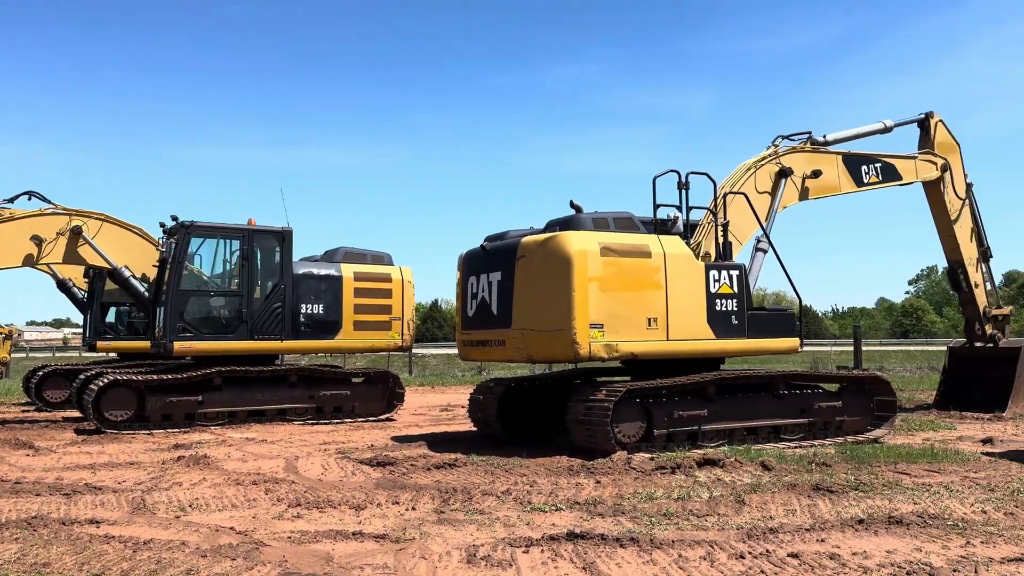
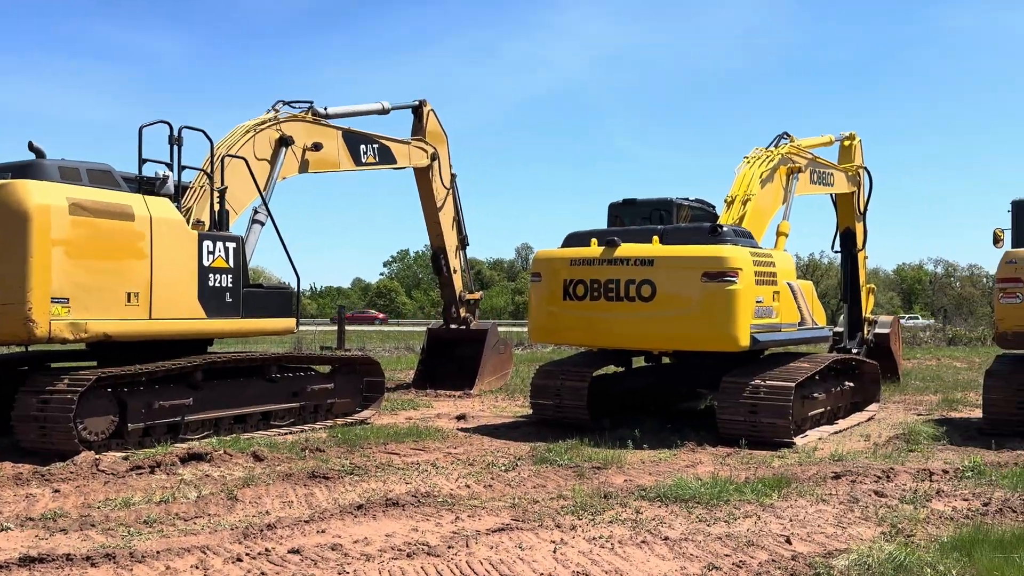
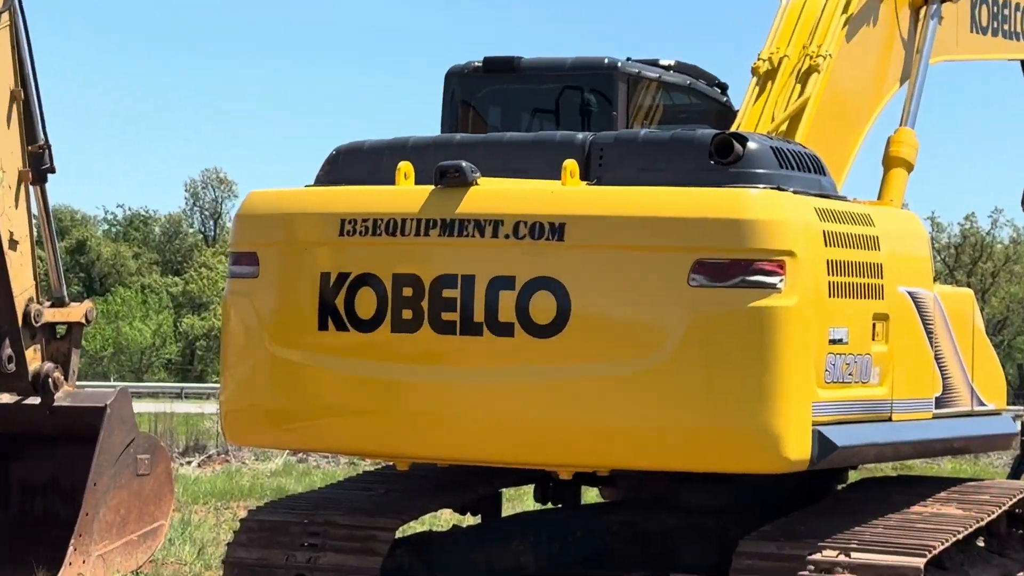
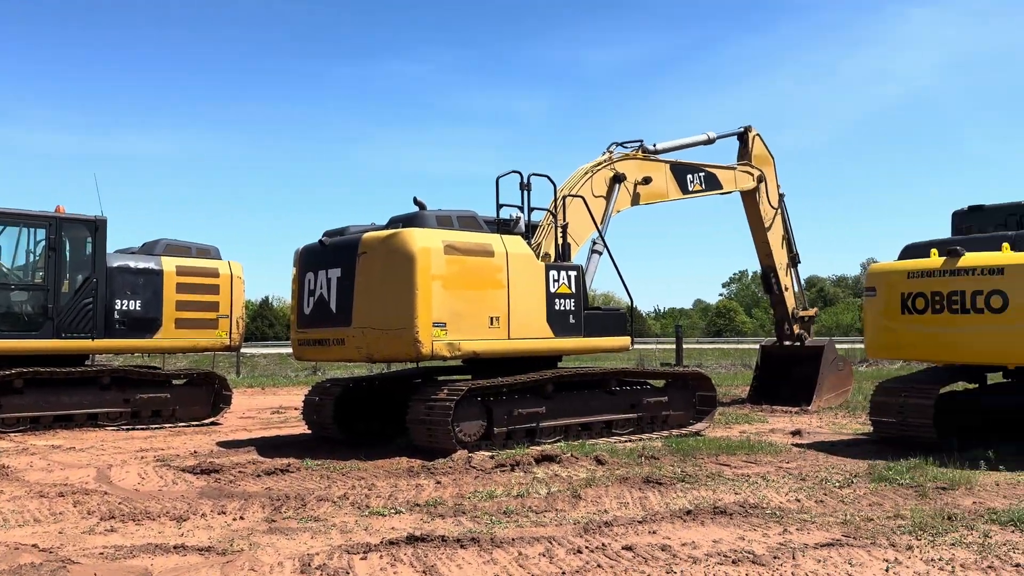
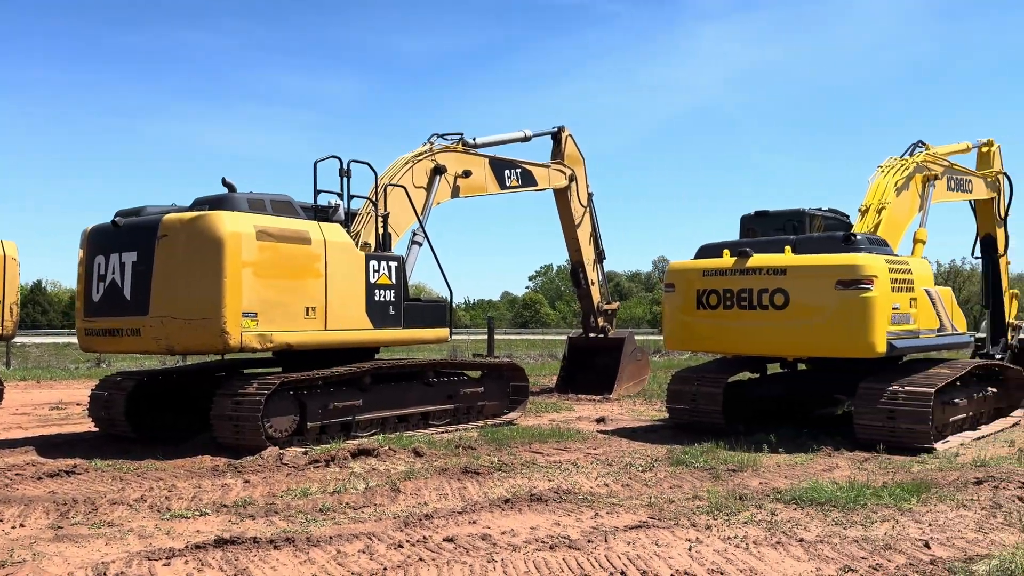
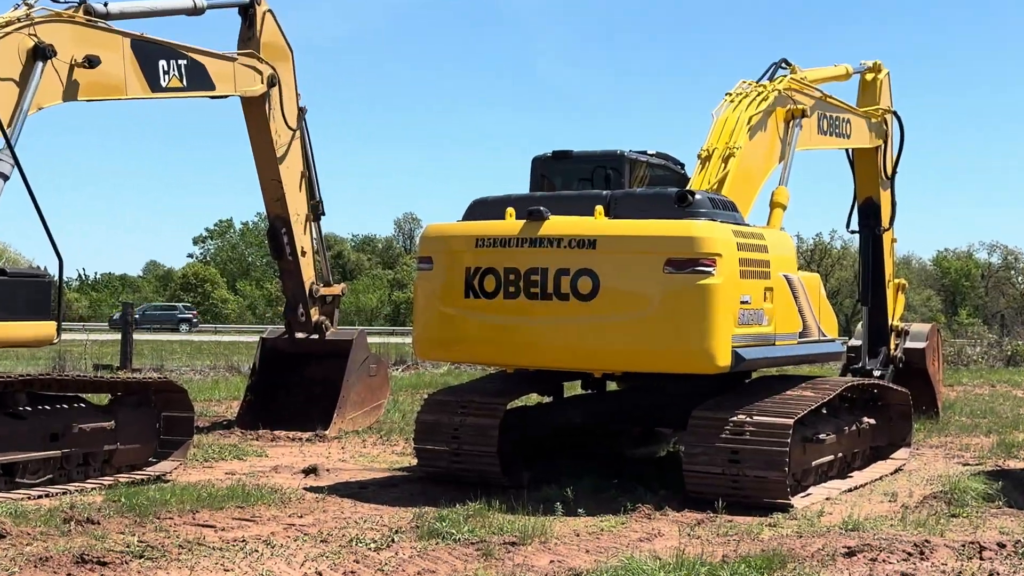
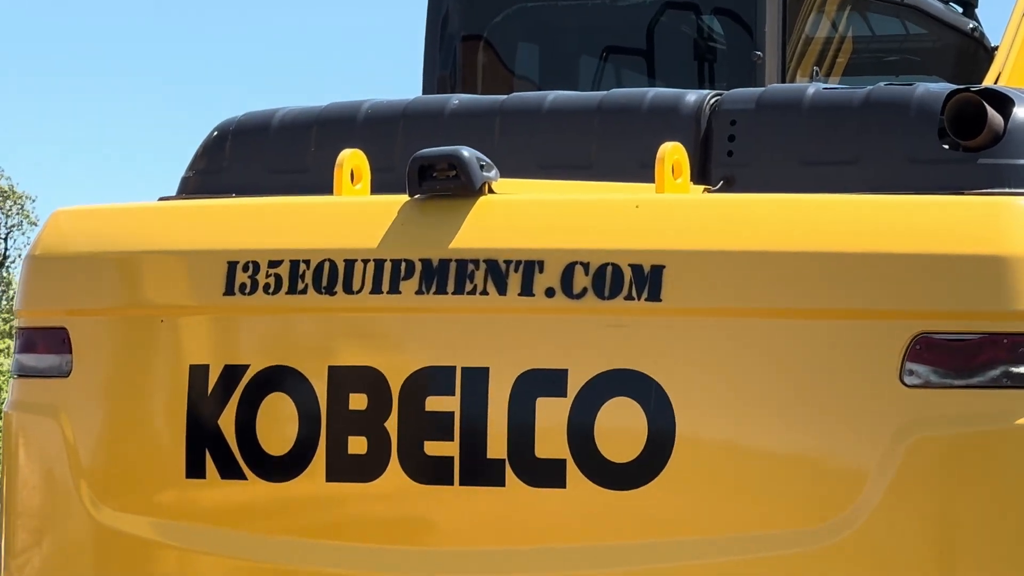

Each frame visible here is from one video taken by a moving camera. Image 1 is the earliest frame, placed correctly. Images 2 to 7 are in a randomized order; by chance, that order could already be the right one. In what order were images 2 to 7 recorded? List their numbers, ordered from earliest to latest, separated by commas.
4, 5, 2, 6, 3, 7
